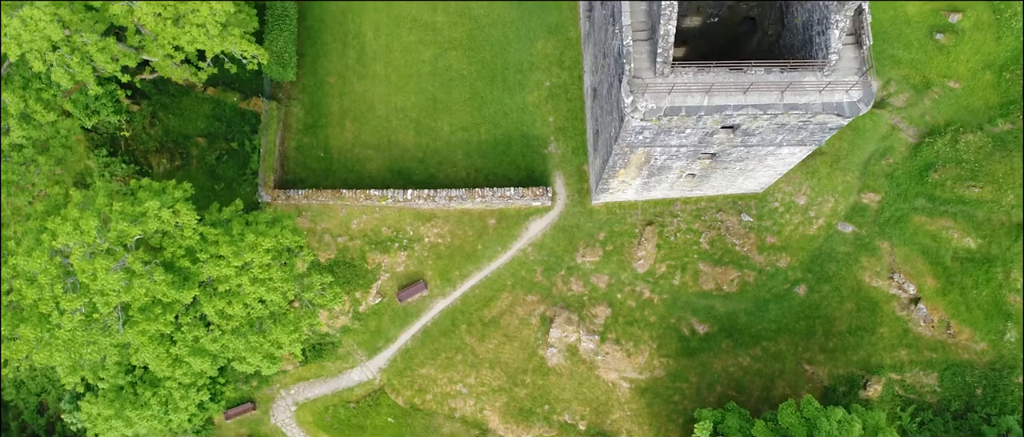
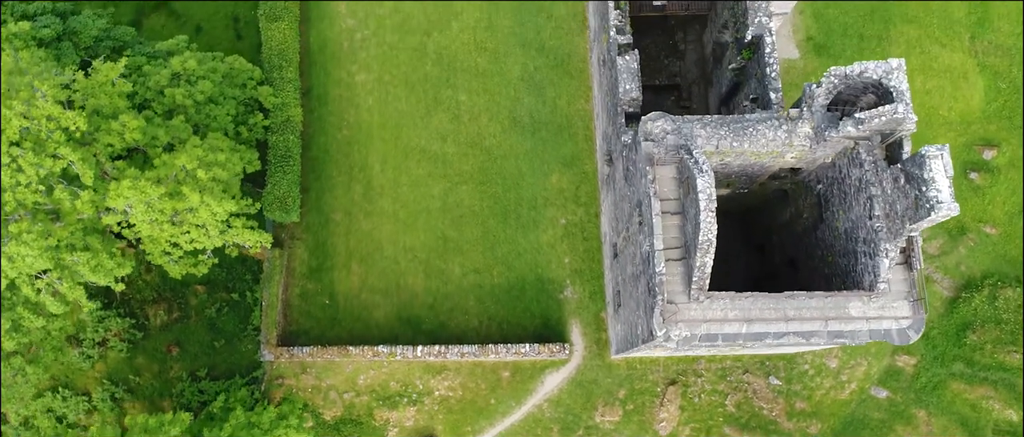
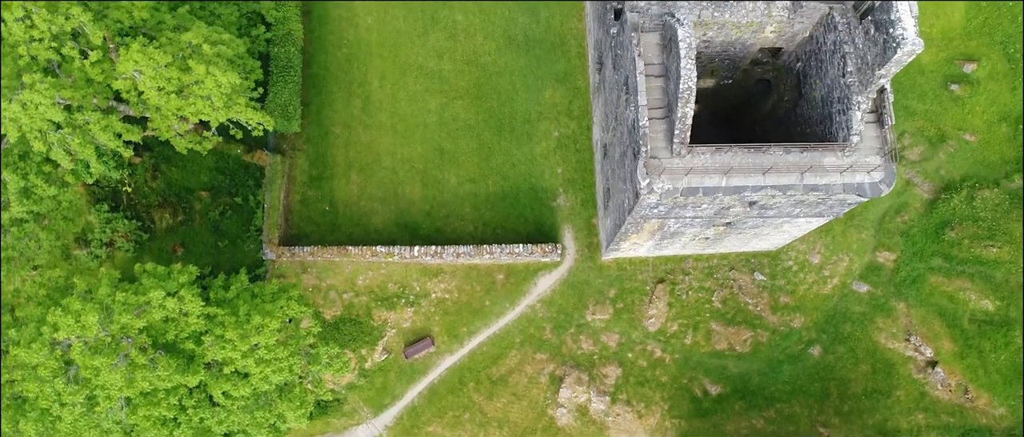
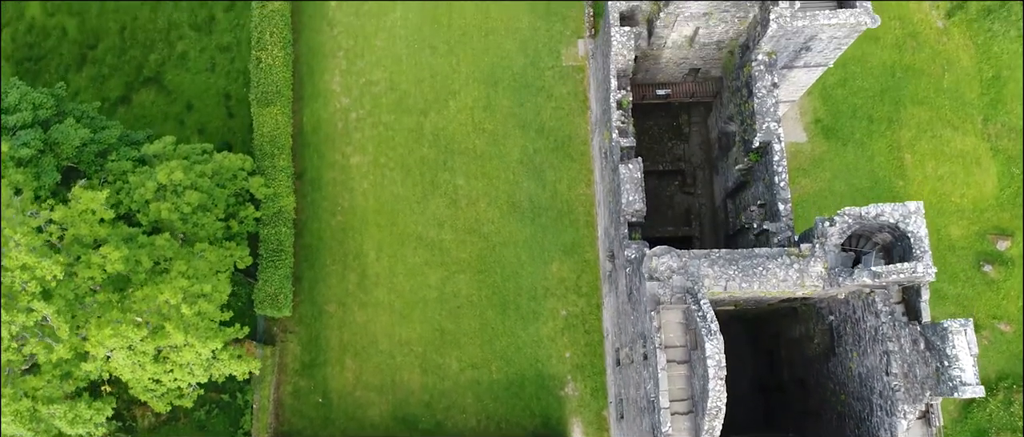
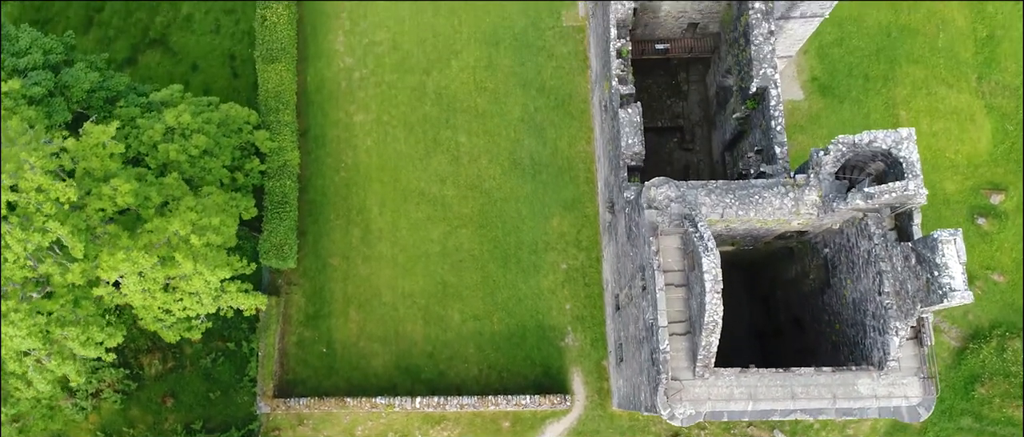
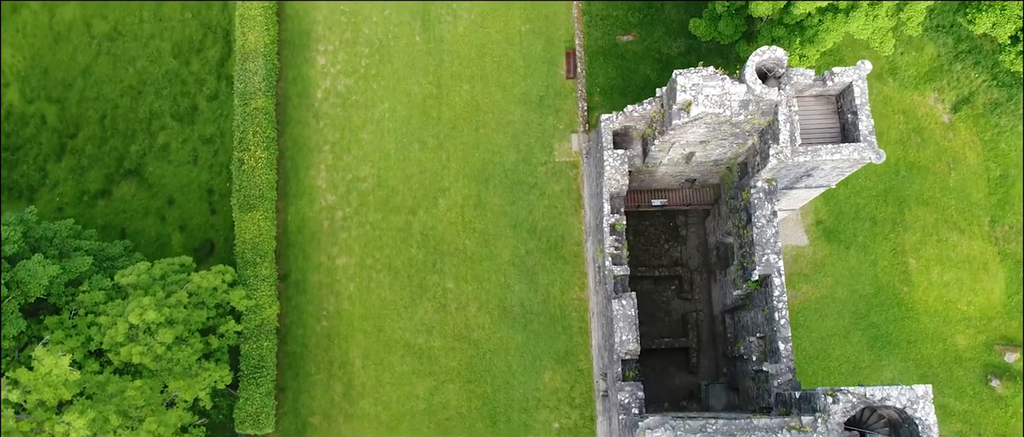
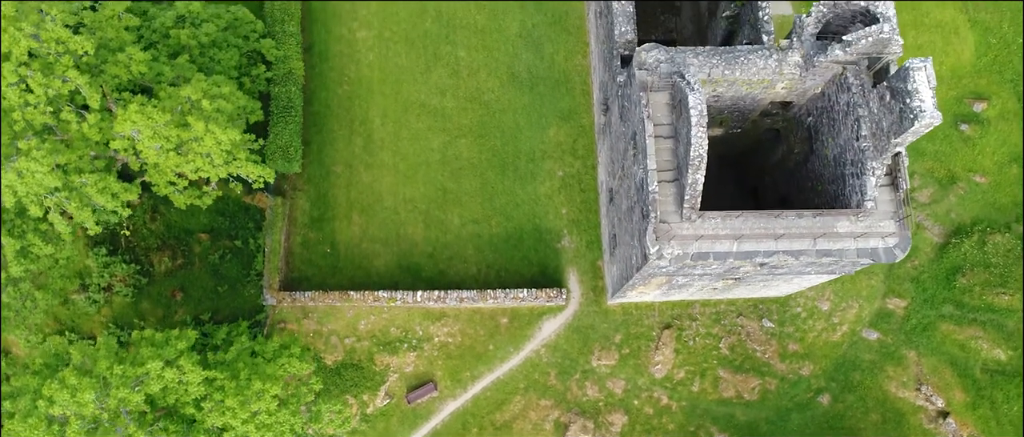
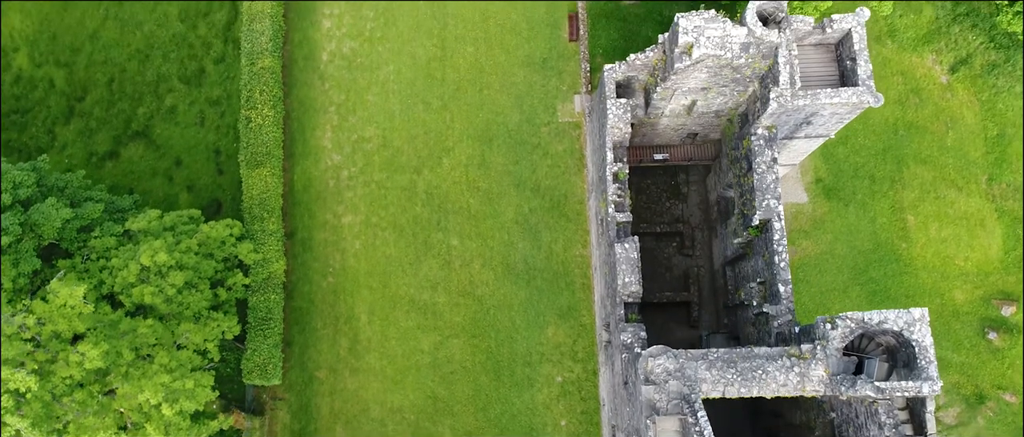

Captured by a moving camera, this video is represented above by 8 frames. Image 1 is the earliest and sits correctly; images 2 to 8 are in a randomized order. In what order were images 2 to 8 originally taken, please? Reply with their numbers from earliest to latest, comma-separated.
3, 7, 2, 5, 4, 8, 6
